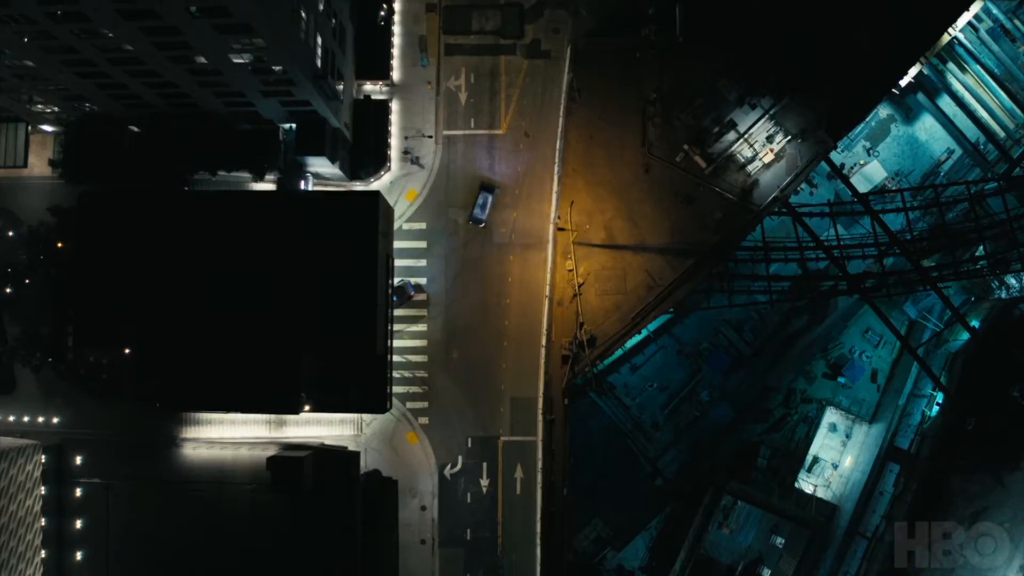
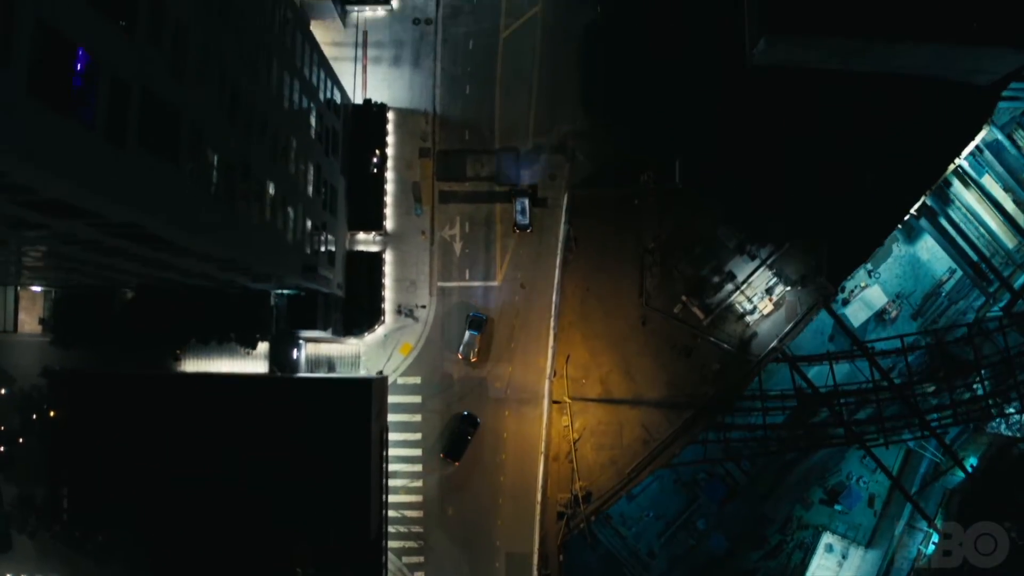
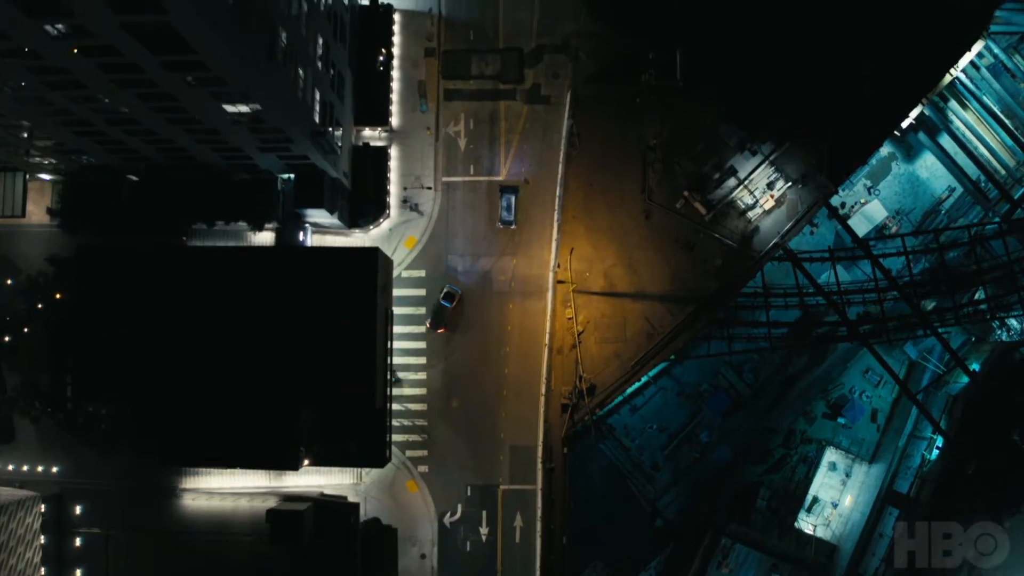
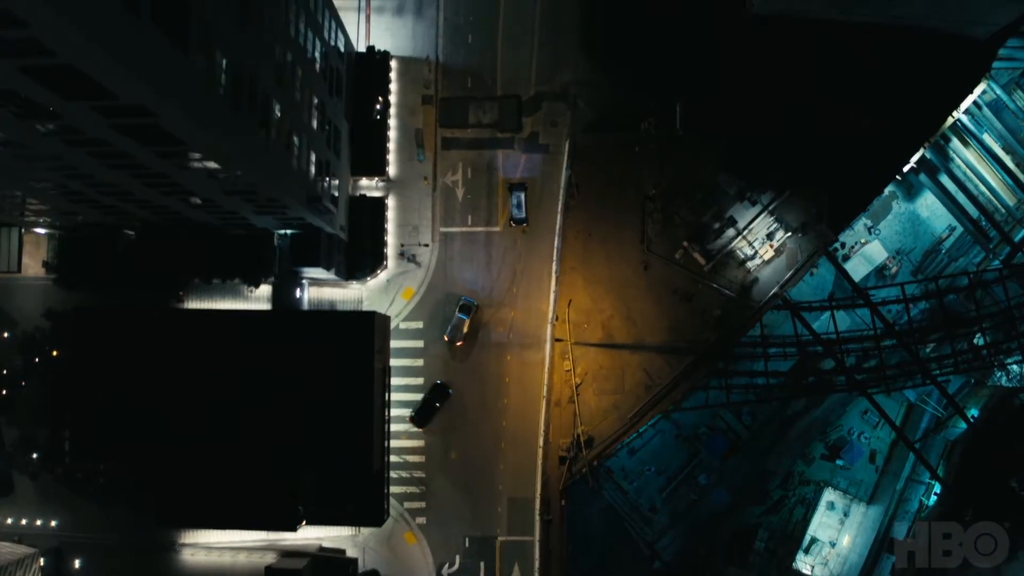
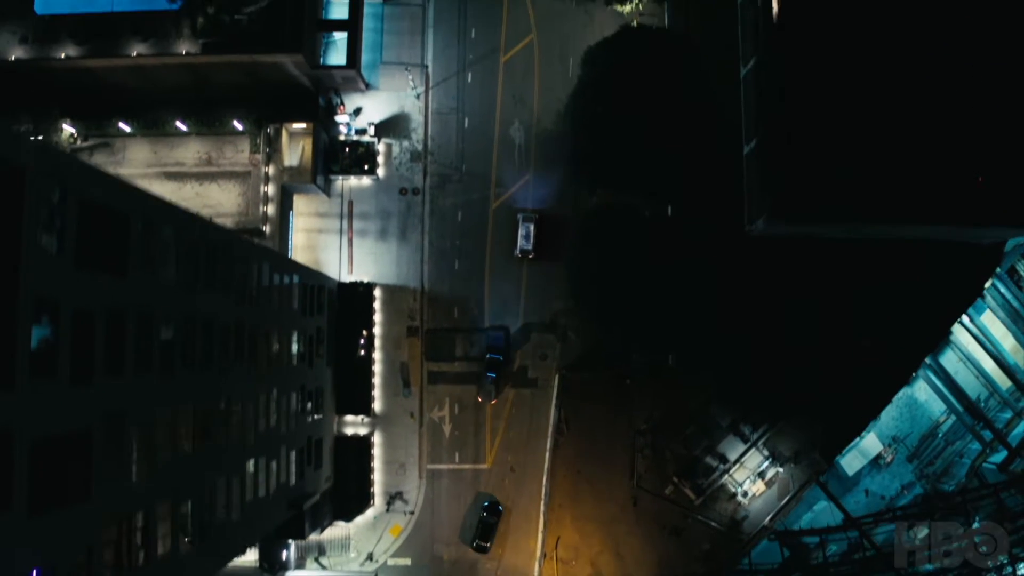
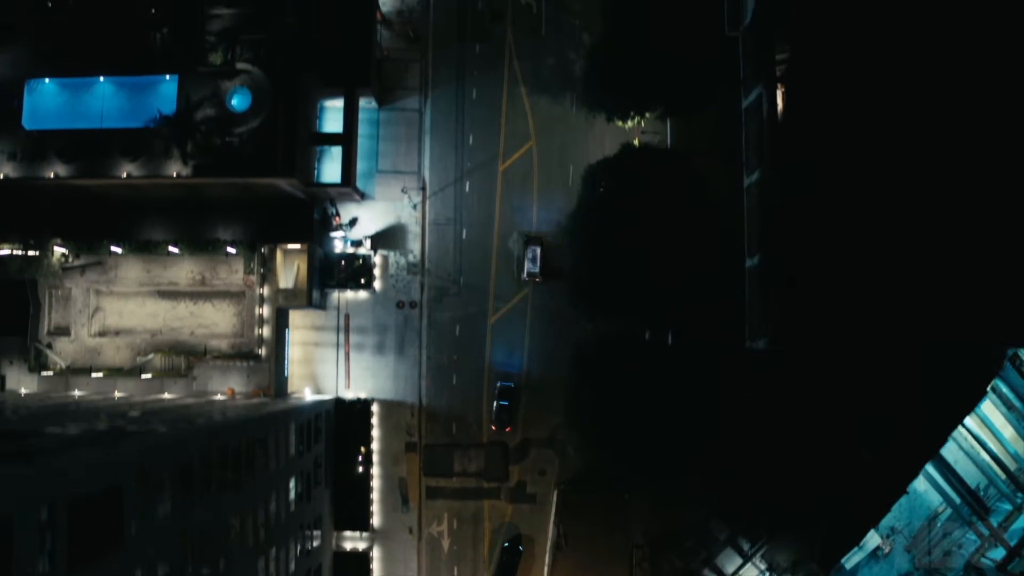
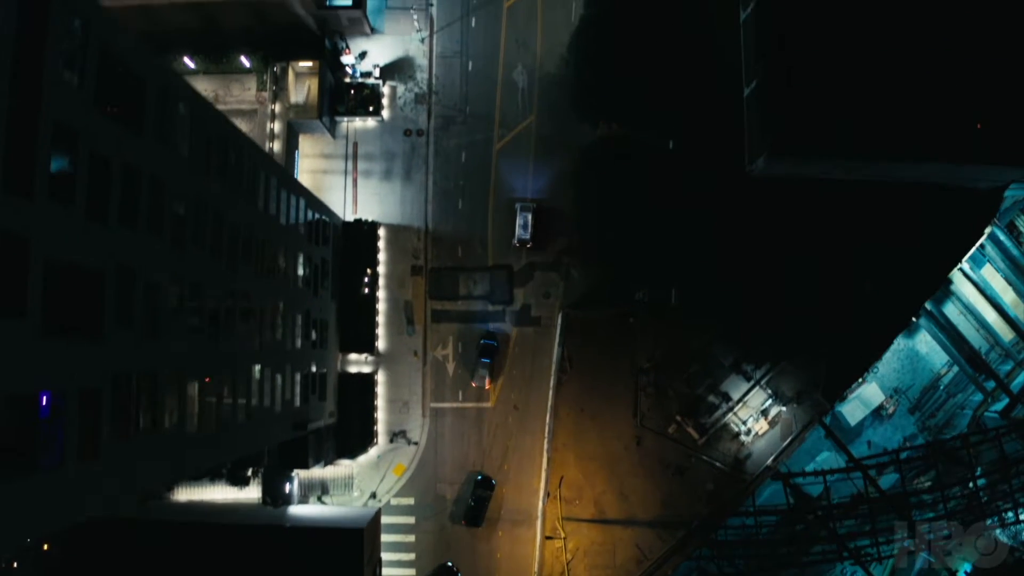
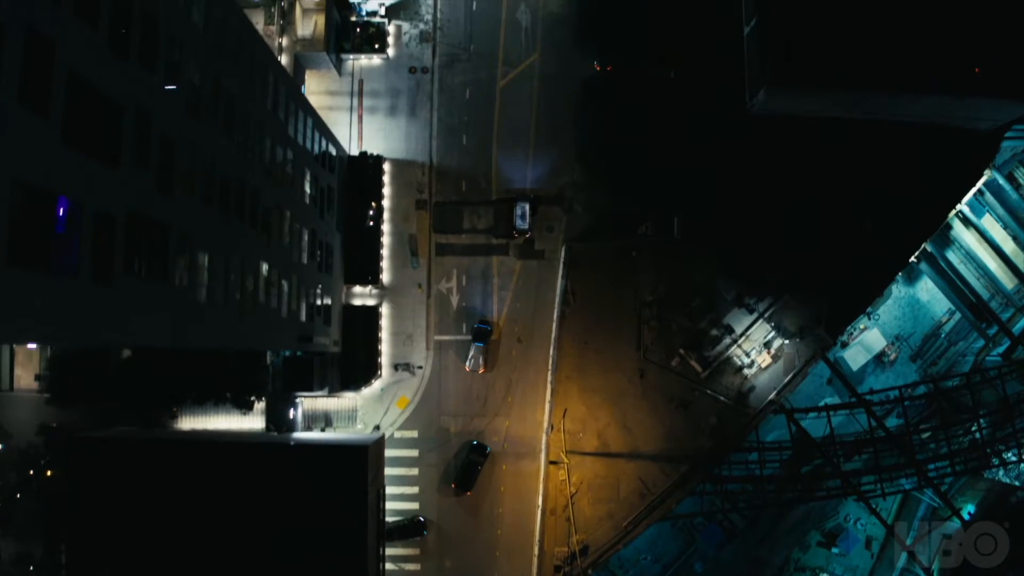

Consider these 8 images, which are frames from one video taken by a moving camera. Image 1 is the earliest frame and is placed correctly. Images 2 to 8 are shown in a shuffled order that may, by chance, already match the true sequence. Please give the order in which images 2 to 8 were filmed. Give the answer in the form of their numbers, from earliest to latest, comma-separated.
3, 4, 2, 8, 7, 5, 6
